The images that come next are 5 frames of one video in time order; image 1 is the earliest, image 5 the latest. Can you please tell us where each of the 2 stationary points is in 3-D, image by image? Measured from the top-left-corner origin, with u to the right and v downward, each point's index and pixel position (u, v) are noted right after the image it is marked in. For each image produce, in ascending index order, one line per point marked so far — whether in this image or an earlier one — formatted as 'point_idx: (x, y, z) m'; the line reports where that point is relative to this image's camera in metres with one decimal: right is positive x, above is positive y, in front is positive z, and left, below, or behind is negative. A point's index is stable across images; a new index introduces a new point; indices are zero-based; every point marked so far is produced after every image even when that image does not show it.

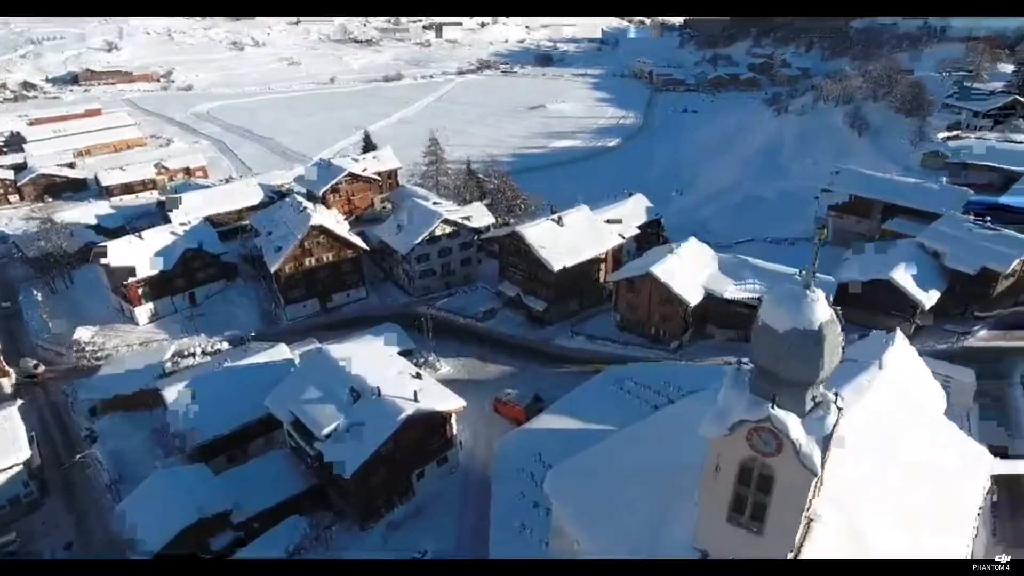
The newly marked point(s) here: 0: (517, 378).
0: (+0.1, -1.5, +11.4) m
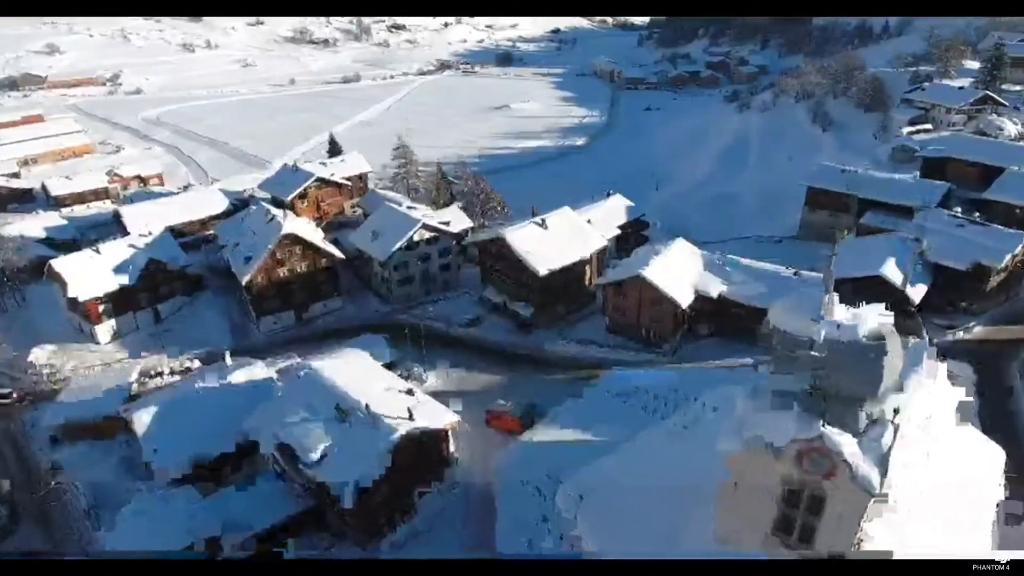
0: (-0.1, -1.6, +11.0) m
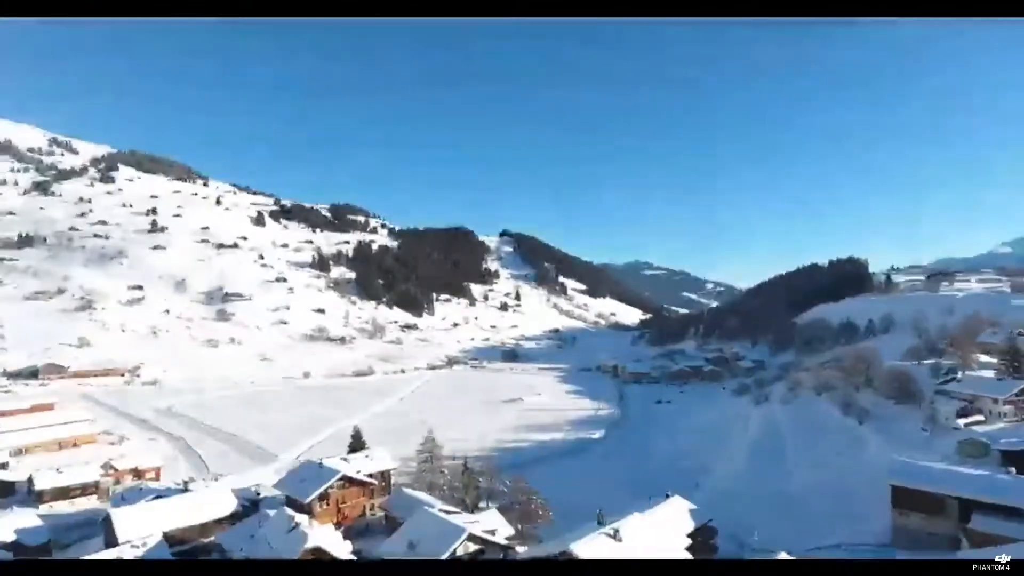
0: (+1.1, -5.8, +7.9) m
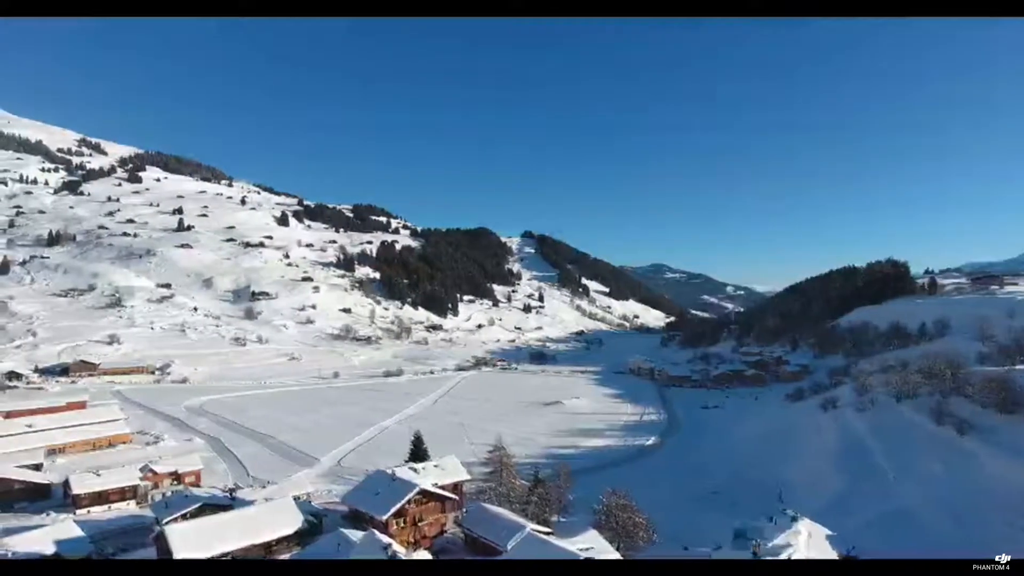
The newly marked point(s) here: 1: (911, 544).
0: (+3.0, -5.6, +6.0) m
1: (+9.6, -6.0, +16.8) m
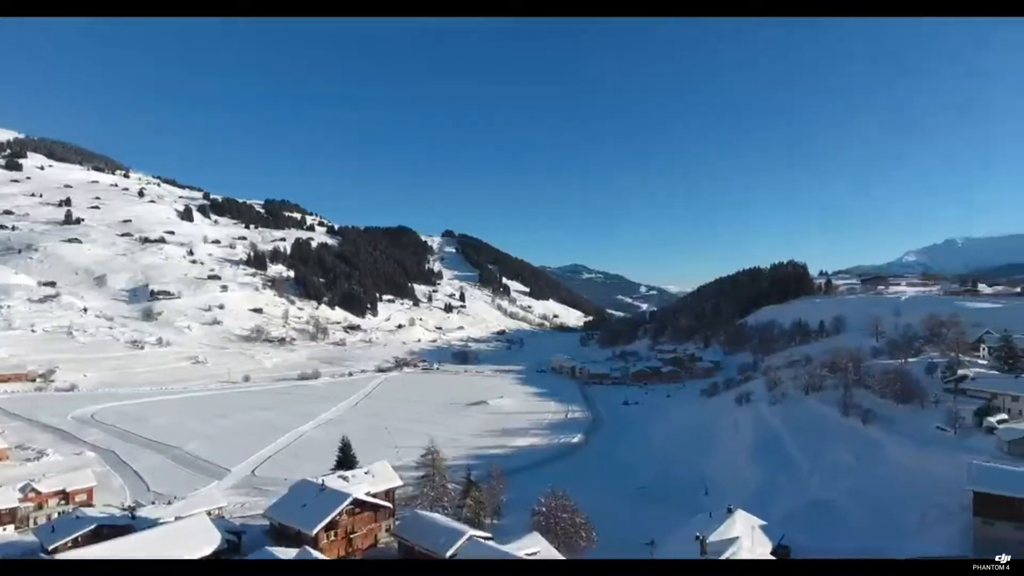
0: (+2.7, -5.4, +5.5) m
1: (+8.0, -5.9, +17.0) m
